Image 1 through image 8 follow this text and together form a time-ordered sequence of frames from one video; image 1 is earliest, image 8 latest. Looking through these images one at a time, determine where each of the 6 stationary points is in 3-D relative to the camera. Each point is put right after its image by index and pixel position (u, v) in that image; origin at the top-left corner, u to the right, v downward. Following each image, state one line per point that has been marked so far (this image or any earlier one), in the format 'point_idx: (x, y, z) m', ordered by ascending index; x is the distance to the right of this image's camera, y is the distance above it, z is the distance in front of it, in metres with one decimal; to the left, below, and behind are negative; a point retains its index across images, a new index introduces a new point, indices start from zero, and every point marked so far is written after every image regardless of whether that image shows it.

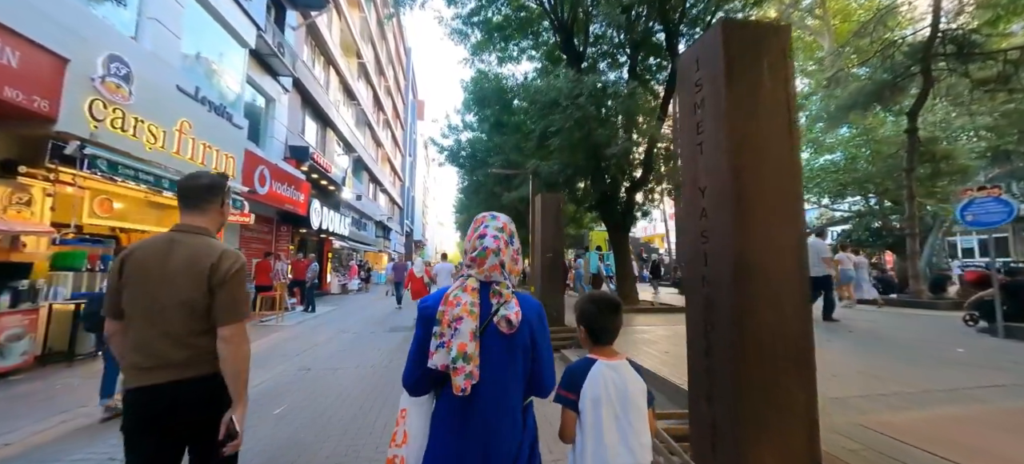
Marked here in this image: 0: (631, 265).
0: (+3.8, -1.0, +11.8) m
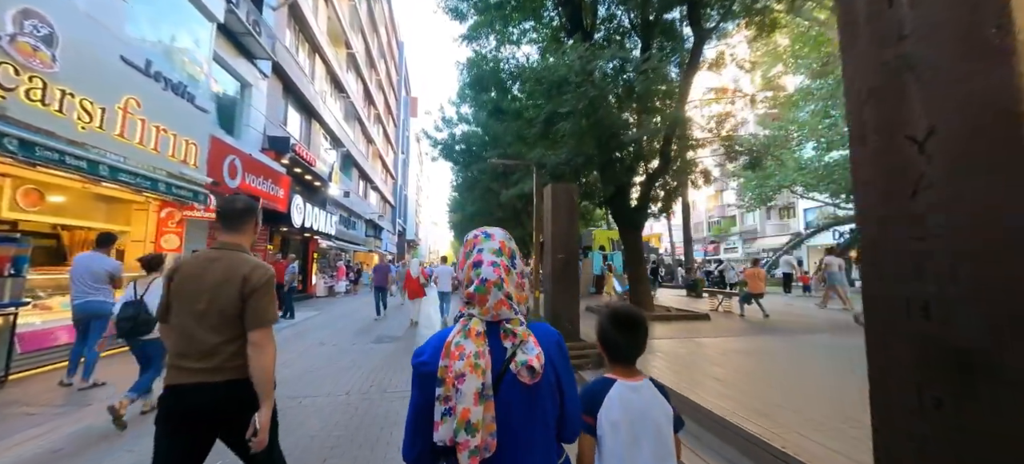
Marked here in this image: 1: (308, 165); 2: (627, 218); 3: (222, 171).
0: (+3.8, -1.0, +10.7) m
1: (-9.0, +2.9, +16.7) m
2: (+3.3, +0.4, +10.7) m
3: (-7.8, +1.6, +10.2) m
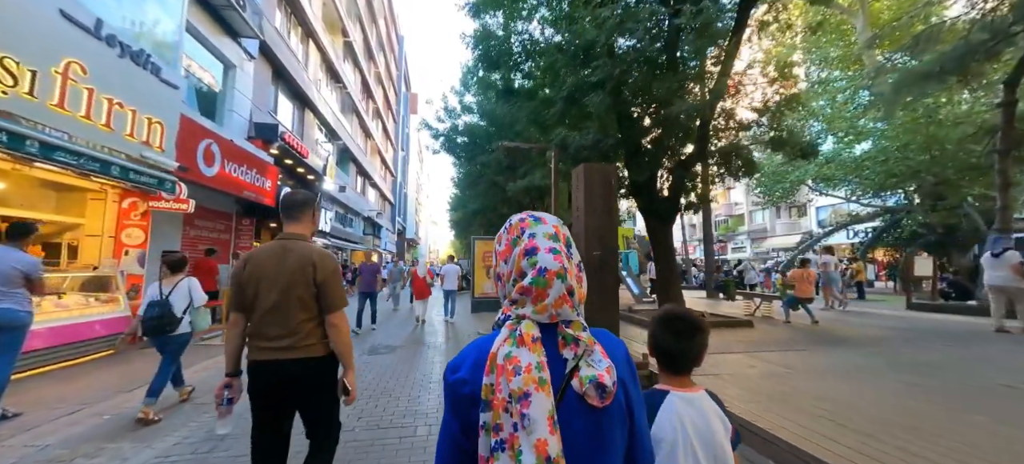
0: (+4.1, -0.9, +9.5) m
1: (-8.6, +3.1, +15.5) m
2: (+3.7, +0.5, +9.5) m
3: (-7.5, +1.8, +9.0) m
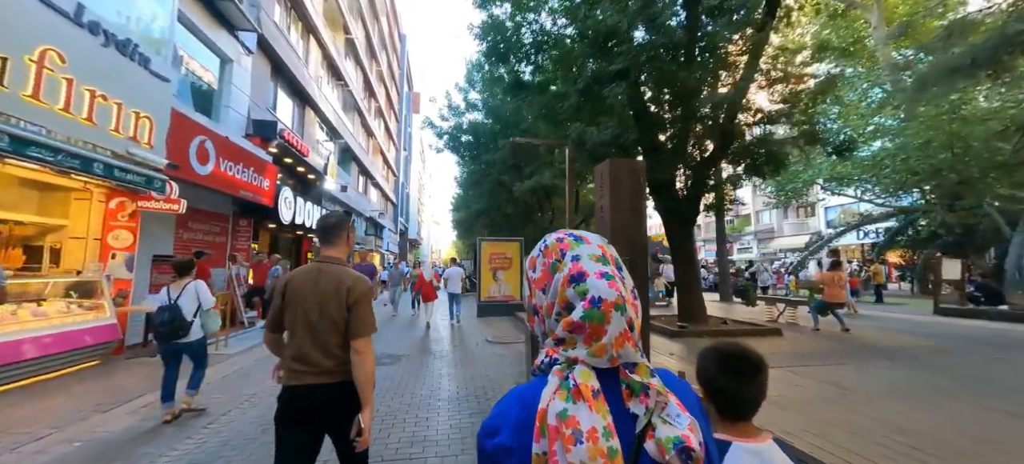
0: (+4.4, -0.9, +8.9) m
1: (-8.4, +3.0, +15.0) m
2: (+3.9, +0.5, +8.9) m
3: (-7.3, +1.7, +8.5) m
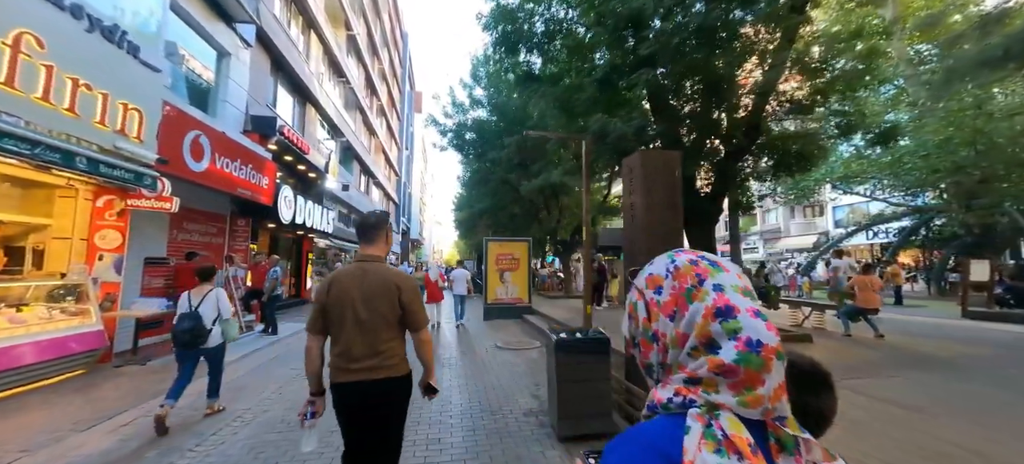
0: (+4.6, -0.9, +8.4) m
1: (-8.1, +3.0, +14.5) m
2: (+4.1, +0.5, +8.4) m
3: (-7.0, +1.7, +8.0) m
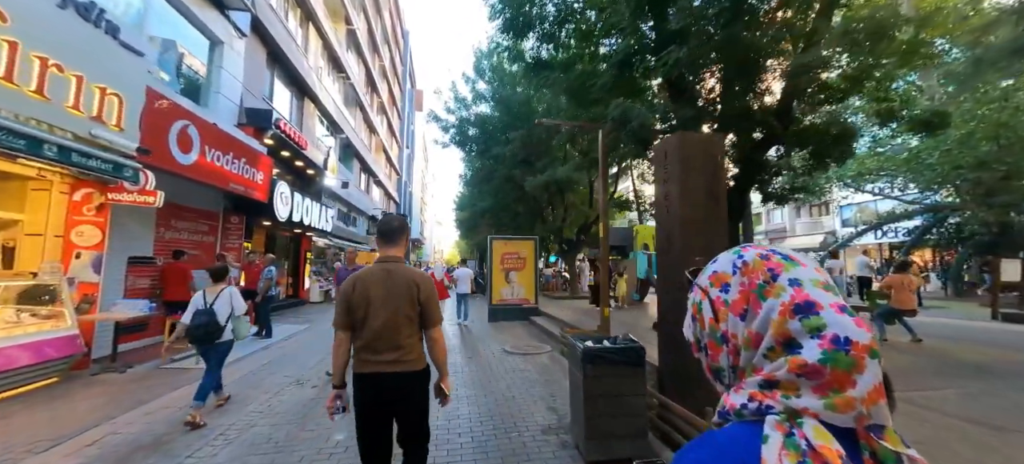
0: (+4.8, -0.8, +7.9) m
1: (-7.9, +3.1, +14.0) m
2: (+4.3, +0.6, +7.9) m
3: (-6.8, +1.8, +7.5) m
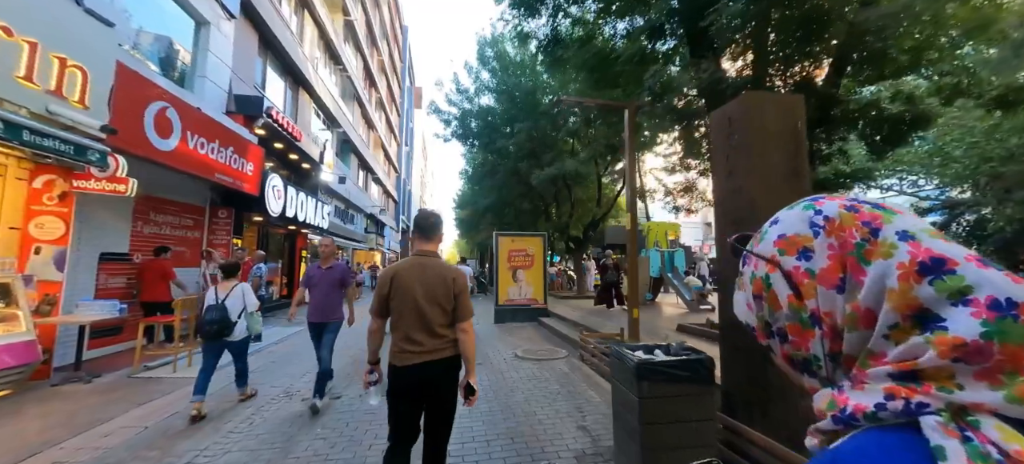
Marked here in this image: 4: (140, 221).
0: (+5.0, -0.7, +7.2) m
1: (-7.7, +3.2, +13.2) m
2: (+4.6, +0.7, +7.2) m
3: (-6.6, +1.9, +6.8) m
4: (-7.7, +0.2, +7.8) m
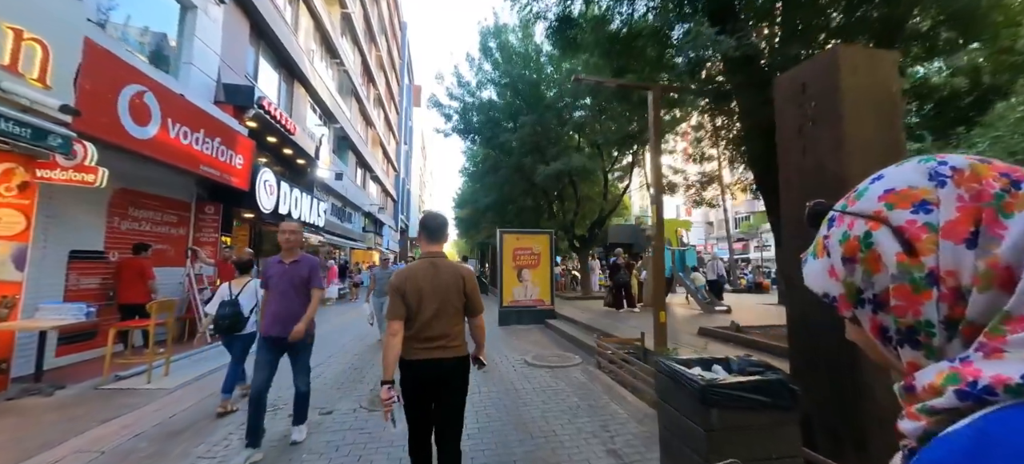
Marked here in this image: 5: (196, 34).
0: (+5.2, -0.6, +6.6) m
1: (-7.5, +3.3, +12.6) m
2: (+4.7, +0.8, +6.6) m
3: (-6.4, +2.0, +6.2) m
4: (-7.5, +0.3, +7.2) m
5: (-7.9, +4.9, +9.4) m
